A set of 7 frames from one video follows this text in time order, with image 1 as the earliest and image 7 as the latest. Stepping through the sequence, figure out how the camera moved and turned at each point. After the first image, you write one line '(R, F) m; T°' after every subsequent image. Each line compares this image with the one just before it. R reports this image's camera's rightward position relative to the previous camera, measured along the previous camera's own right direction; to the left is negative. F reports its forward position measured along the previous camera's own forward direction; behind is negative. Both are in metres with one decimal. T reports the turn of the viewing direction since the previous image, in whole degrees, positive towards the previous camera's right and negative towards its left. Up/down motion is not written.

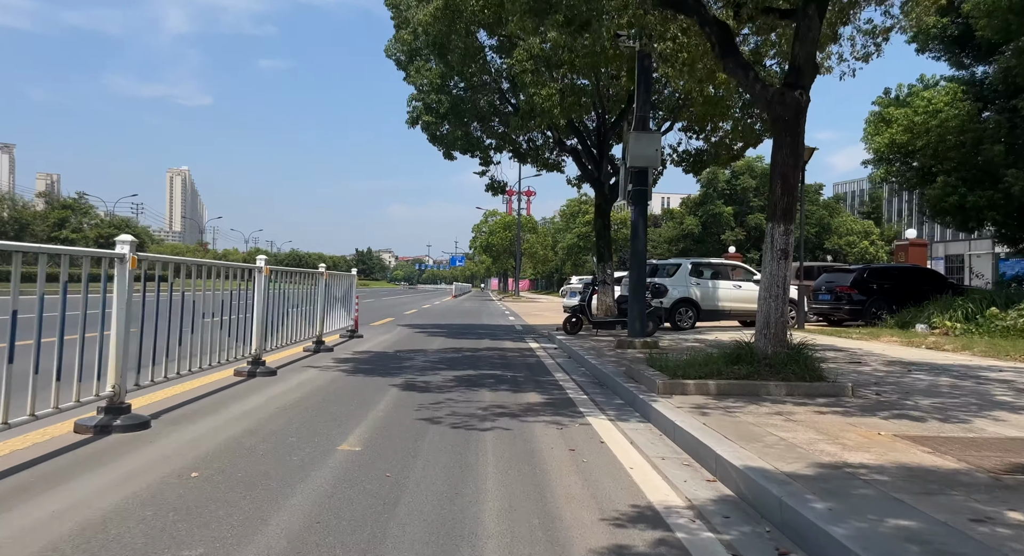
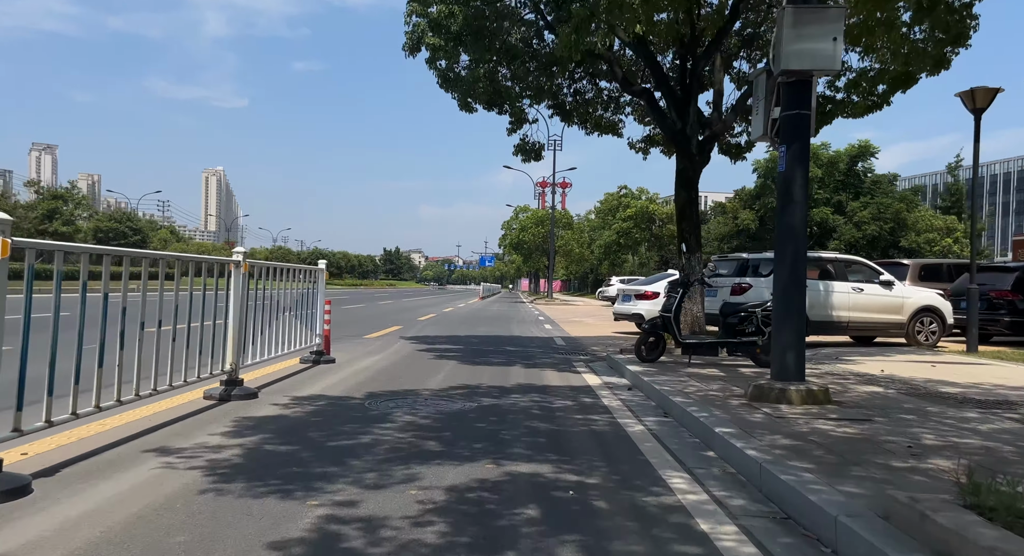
(-0.2, +4.6) m; -2°
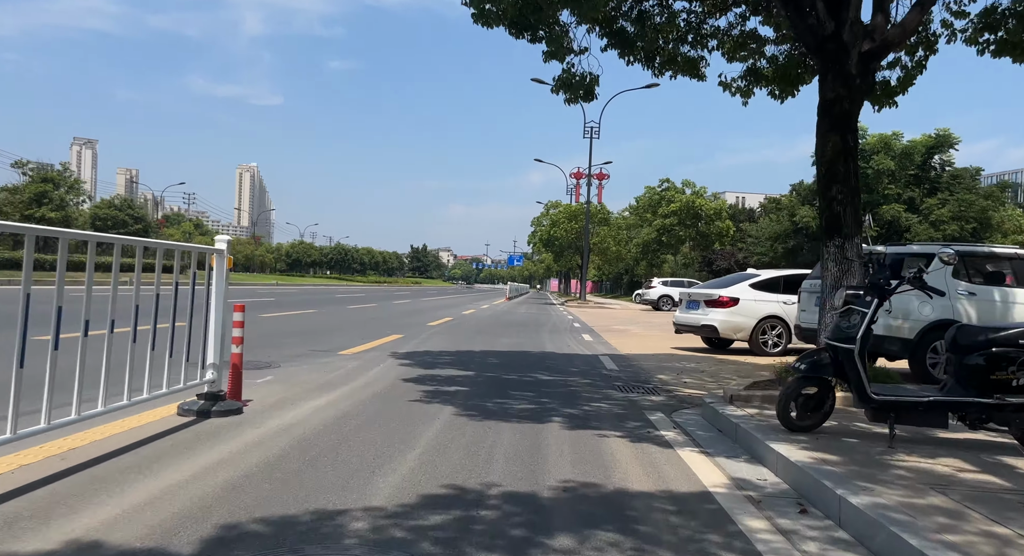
(-0.1, +4.0) m; -2°
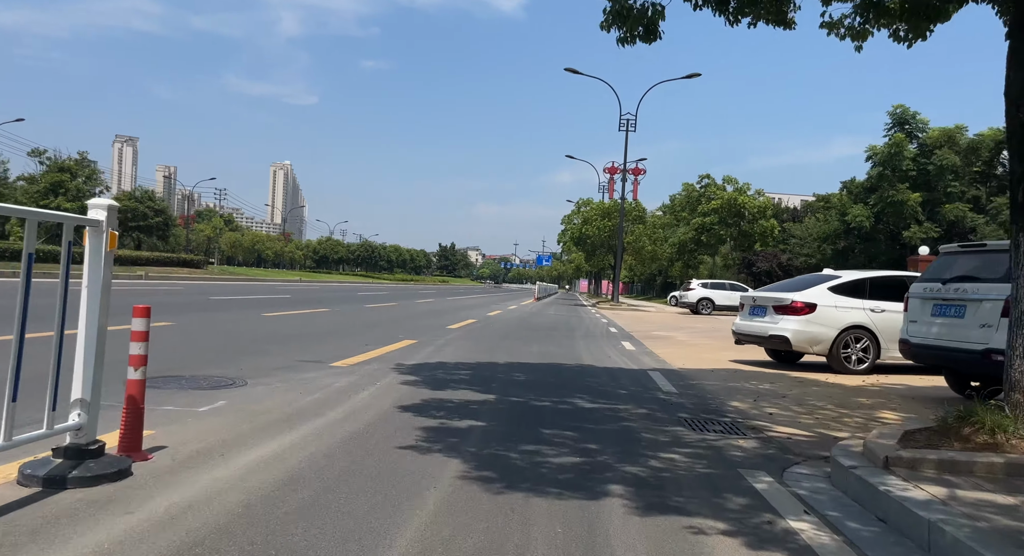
(-0.1, +2.1) m; -2°
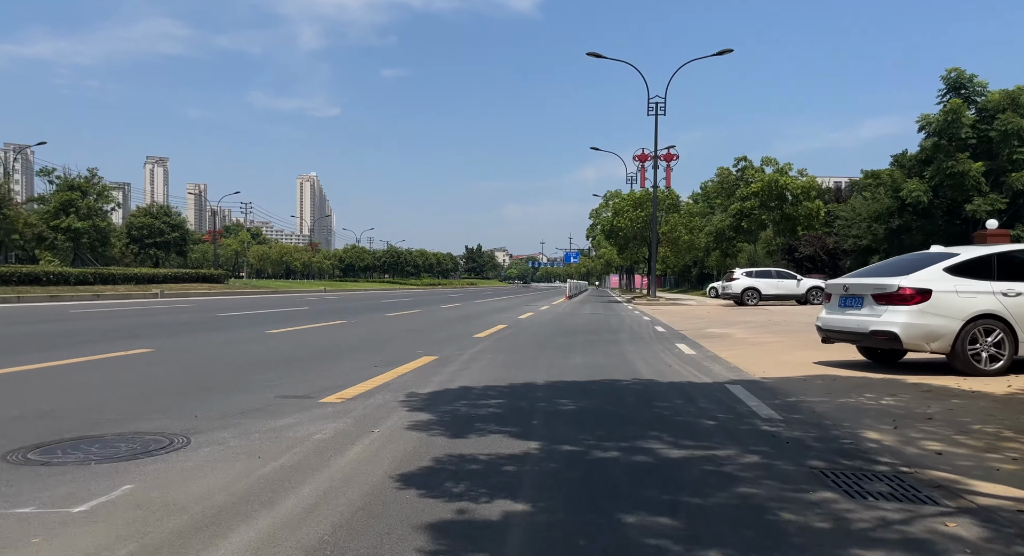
(-0.1, +2.1) m; -2°
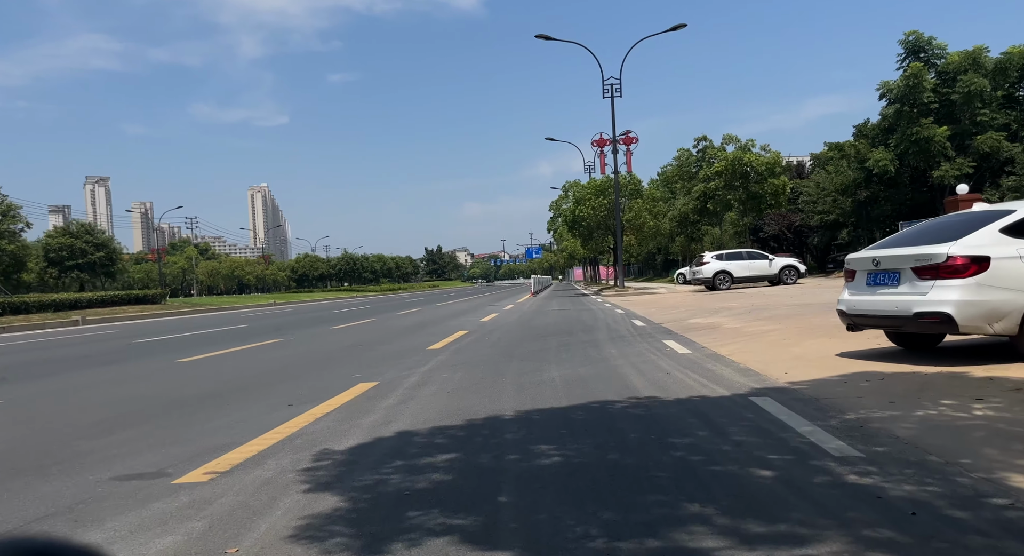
(+0.1, +2.1) m; +3°
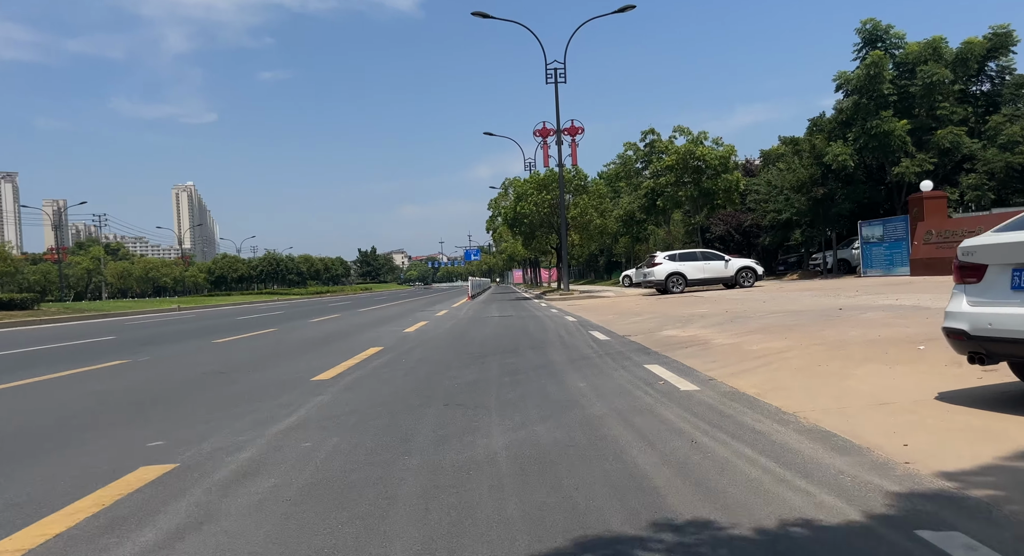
(+0.2, +3.6) m; +5°
